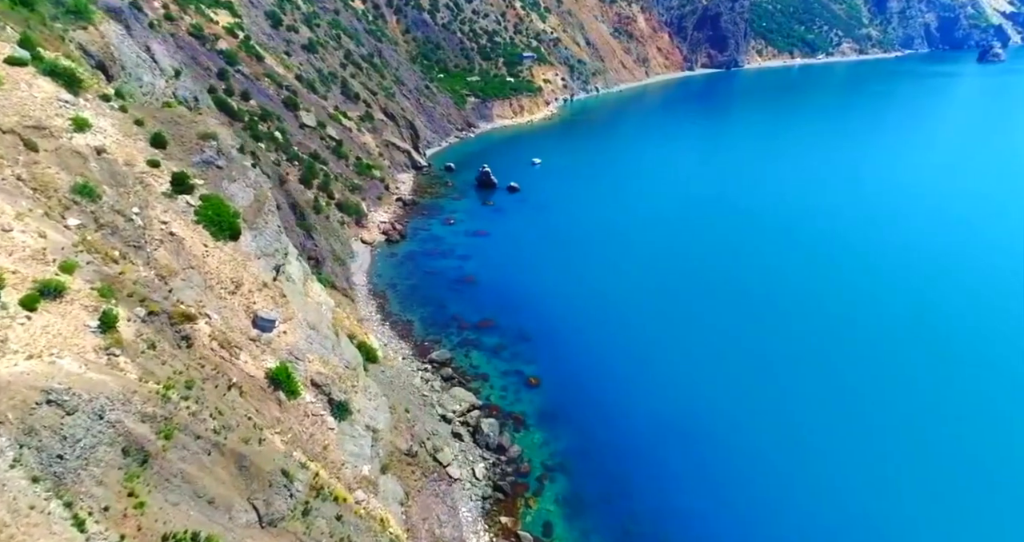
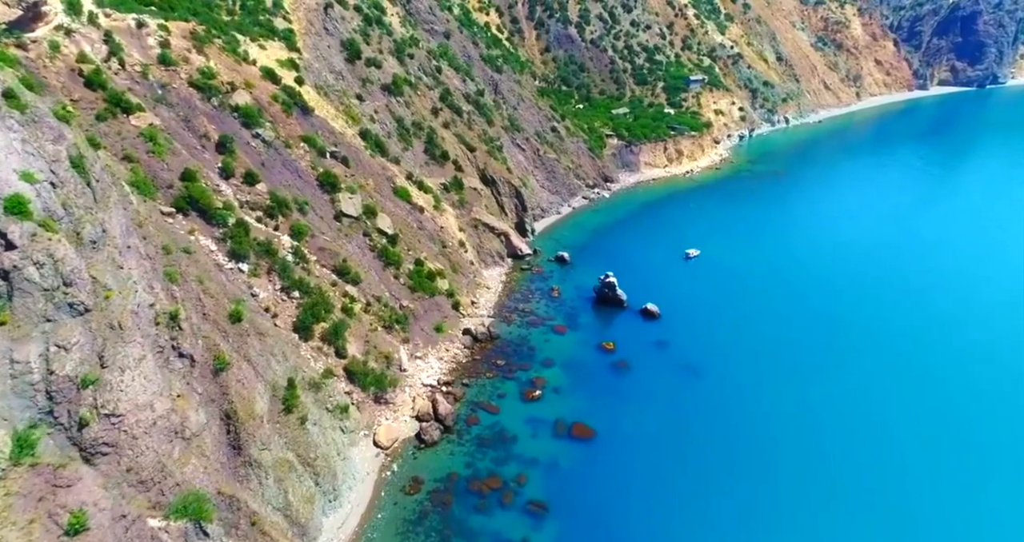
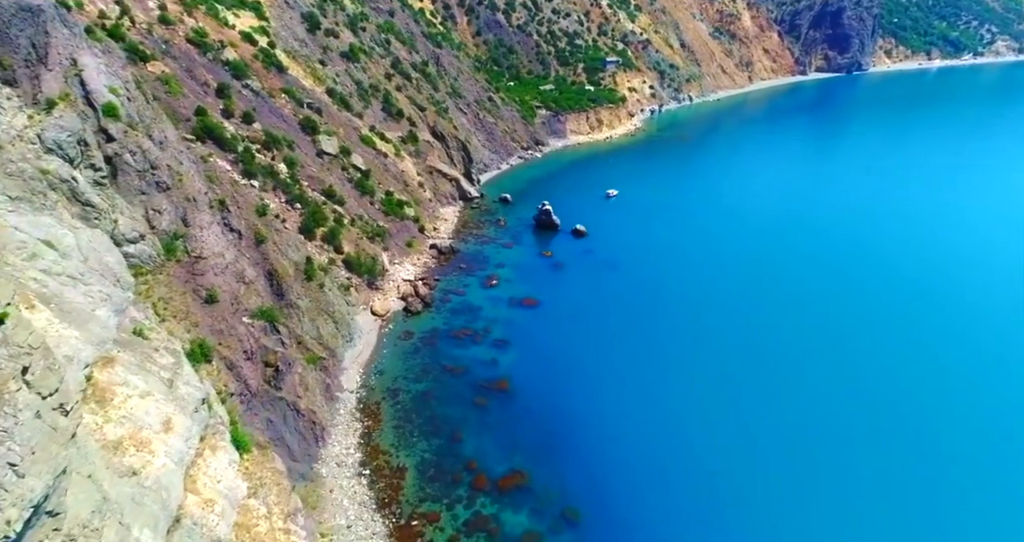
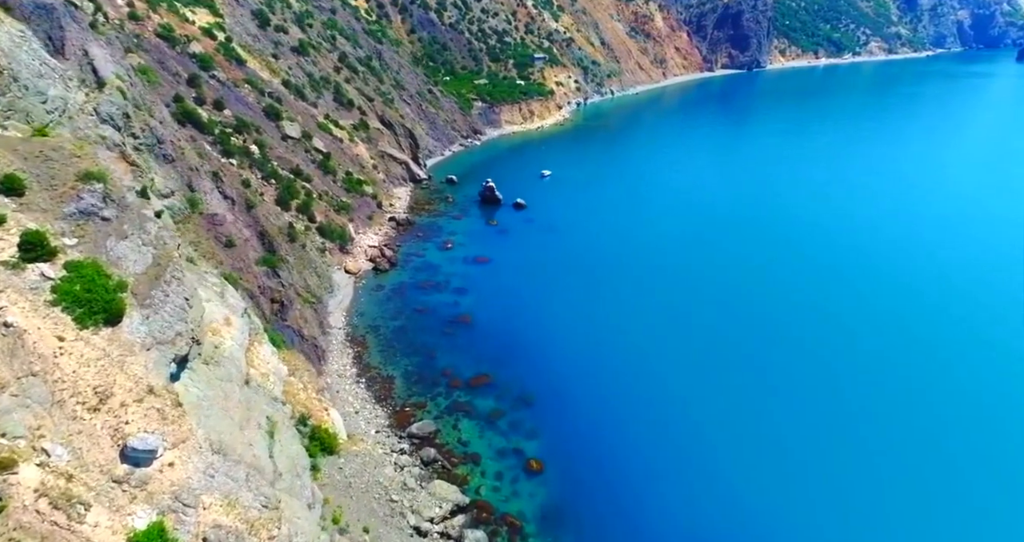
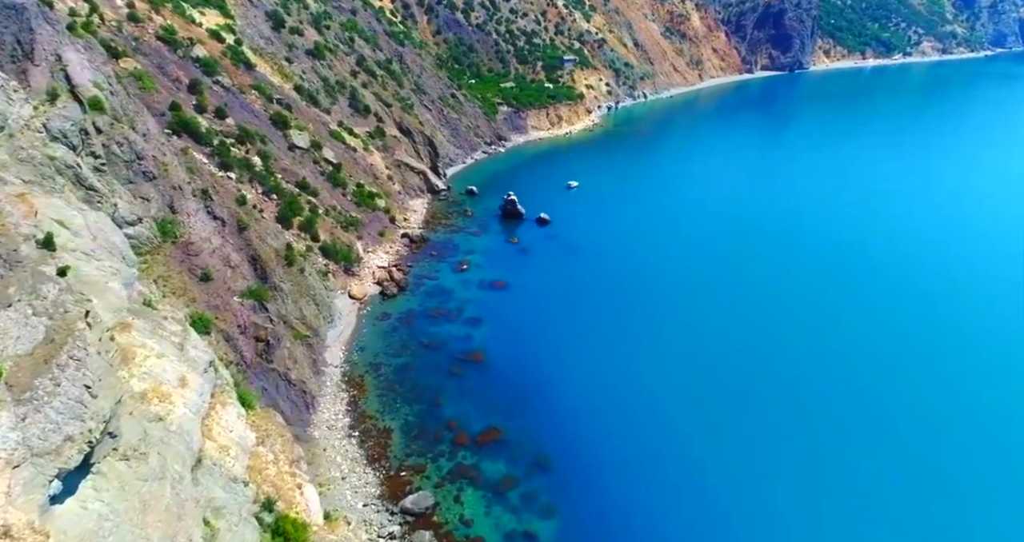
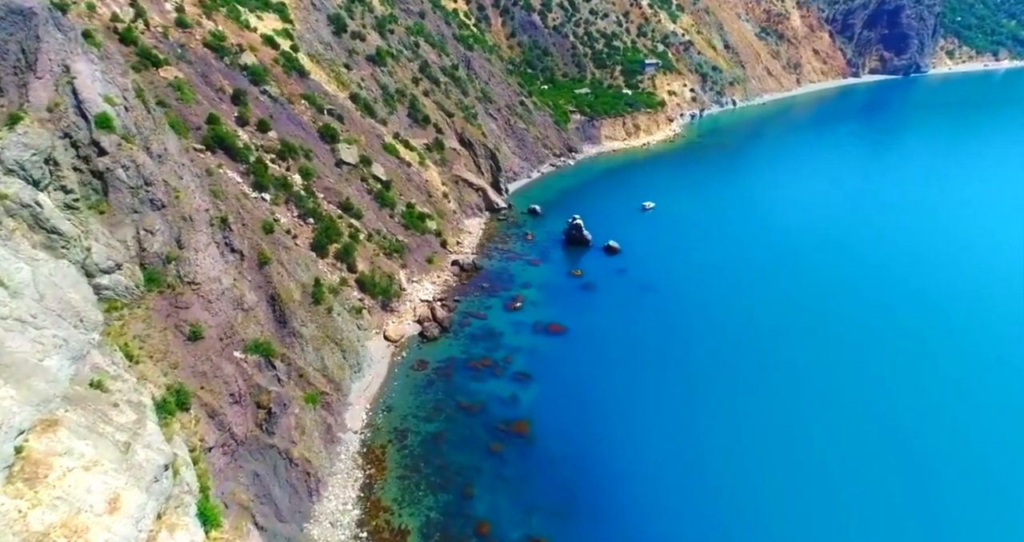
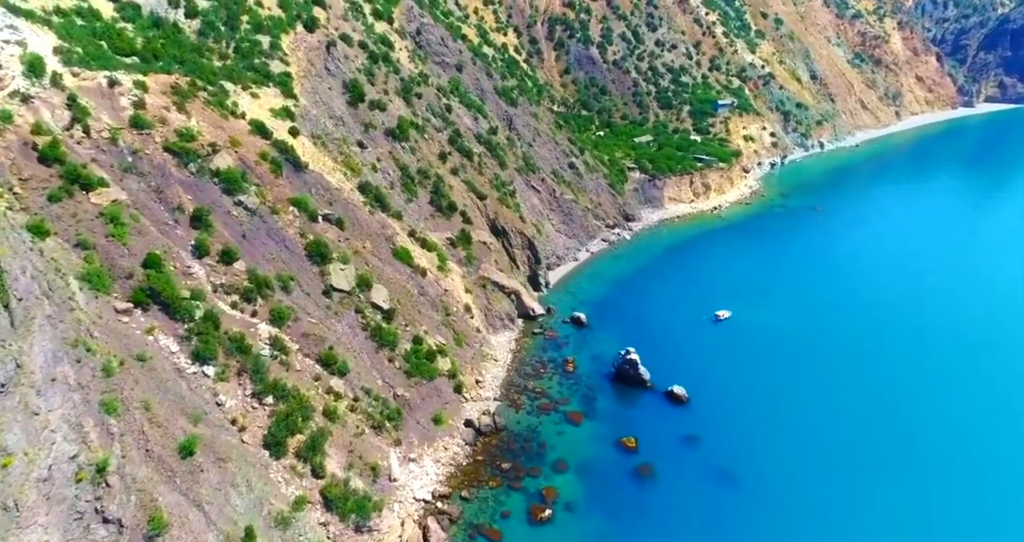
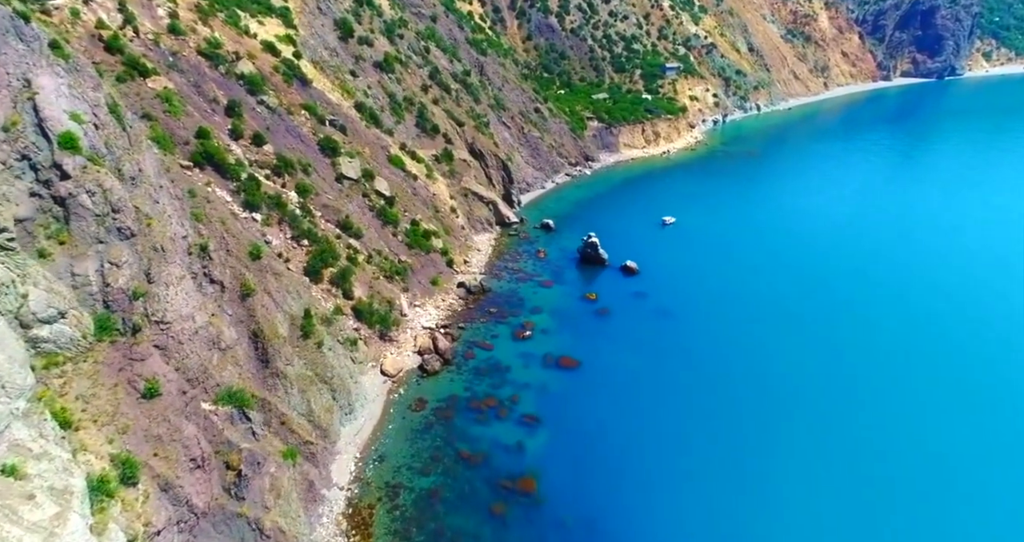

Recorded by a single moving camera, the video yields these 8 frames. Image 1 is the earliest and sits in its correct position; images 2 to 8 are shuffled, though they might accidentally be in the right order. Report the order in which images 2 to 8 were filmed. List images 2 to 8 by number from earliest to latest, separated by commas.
4, 5, 3, 6, 8, 2, 7
